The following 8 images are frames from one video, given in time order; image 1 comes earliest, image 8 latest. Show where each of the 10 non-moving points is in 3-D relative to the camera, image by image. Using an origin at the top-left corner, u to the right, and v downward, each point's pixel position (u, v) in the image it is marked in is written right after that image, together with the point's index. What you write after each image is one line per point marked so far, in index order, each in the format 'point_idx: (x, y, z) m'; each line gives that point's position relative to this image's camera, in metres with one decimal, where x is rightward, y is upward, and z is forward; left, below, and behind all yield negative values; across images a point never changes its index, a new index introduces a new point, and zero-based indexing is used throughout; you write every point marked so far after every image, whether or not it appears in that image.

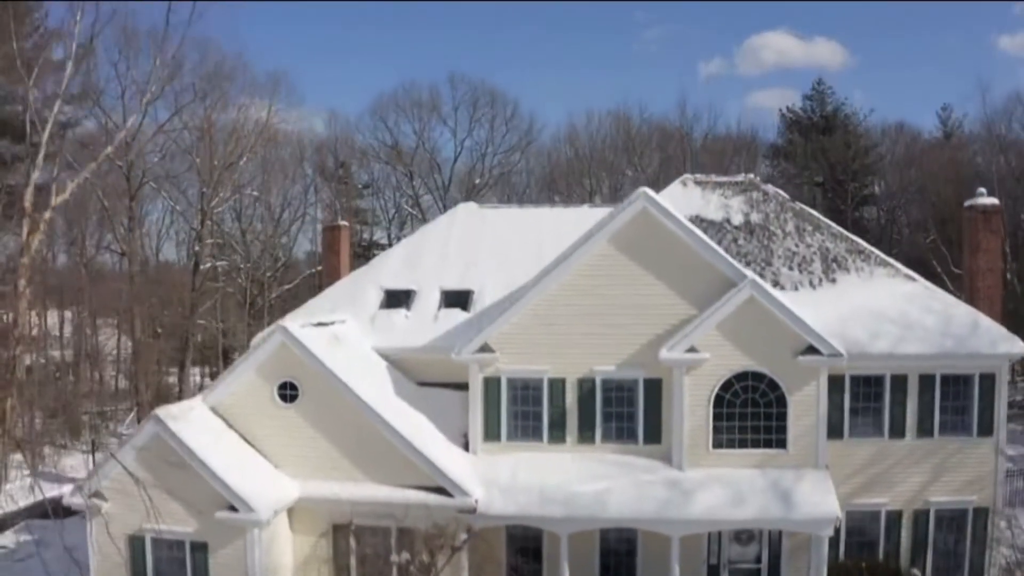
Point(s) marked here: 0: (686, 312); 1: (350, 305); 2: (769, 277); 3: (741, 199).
0: (+2.6, -0.5, +15.5) m
1: (-3.0, -0.3, +18.9) m
2: (+4.3, +0.2, +17.0) m
3: (+4.4, +1.7, +19.0) m
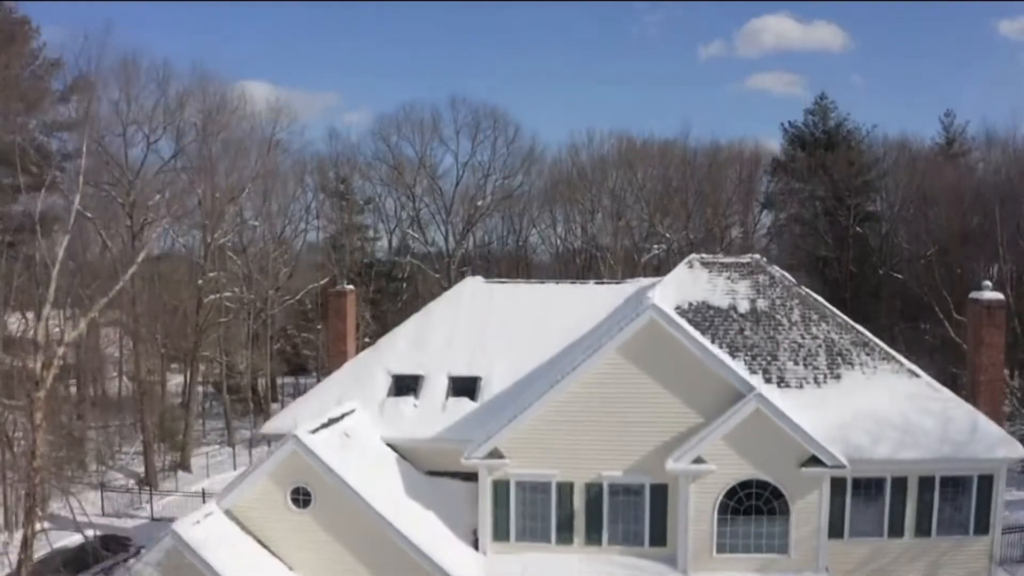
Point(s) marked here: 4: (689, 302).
0: (+2.8, -2.1, +15.8) m
1: (-2.9, -2.0, +19.2) m
2: (+4.5, -1.4, +17.3) m
3: (+4.5, +0.1, +19.3) m
4: (+3.3, -0.1, +18.9) m
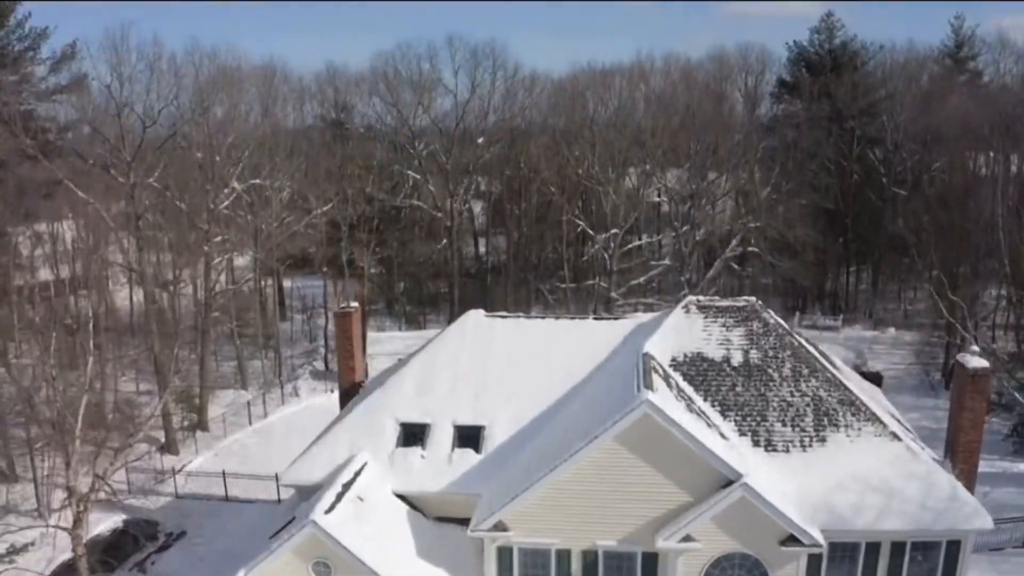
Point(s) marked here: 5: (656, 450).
0: (+2.8, -3.6, +16.9) m
1: (-2.9, -3.0, +20.3) m
2: (+4.5, -2.6, +18.3) m
3: (+4.5, -0.9, +20.1) m
4: (+3.4, -1.2, +19.7) m
5: (+2.3, -2.7, +16.6) m
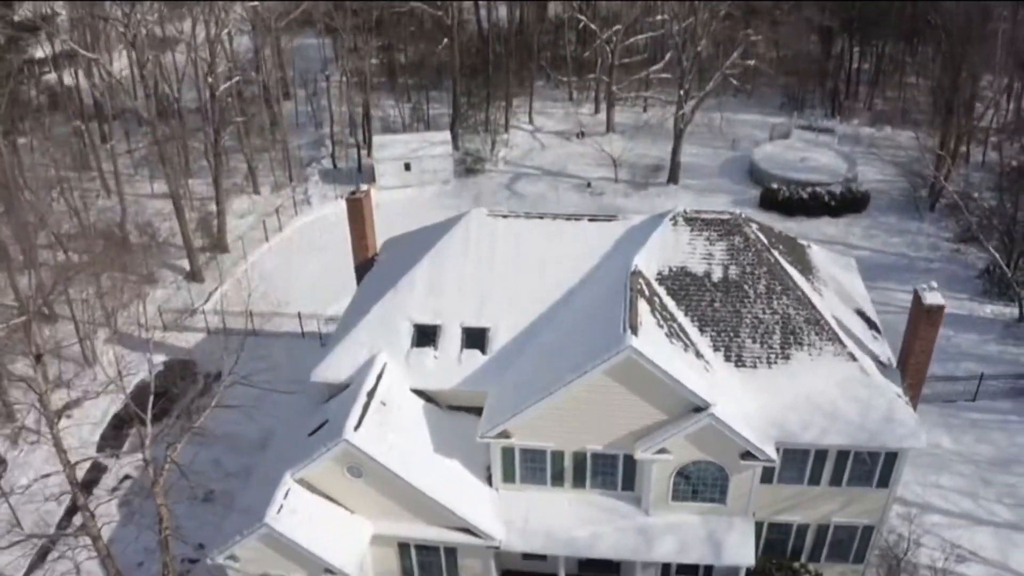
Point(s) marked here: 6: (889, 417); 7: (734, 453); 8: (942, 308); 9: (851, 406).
0: (+2.8, -2.5, +19.6) m
1: (-2.8, -1.2, +22.8) m
2: (+4.5, -1.3, +20.7) m
3: (+4.6, +0.9, +22.0) m
4: (+3.4, +0.5, +21.7) m
5: (+2.4, -1.7, +19.1) m
6: (+7.4, -2.5, +19.7) m
7: (+4.3, -3.2, +19.7) m
8: (+8.4, -0.4, +19.7) m
9: (+6.6, -2.3, +20.0) m
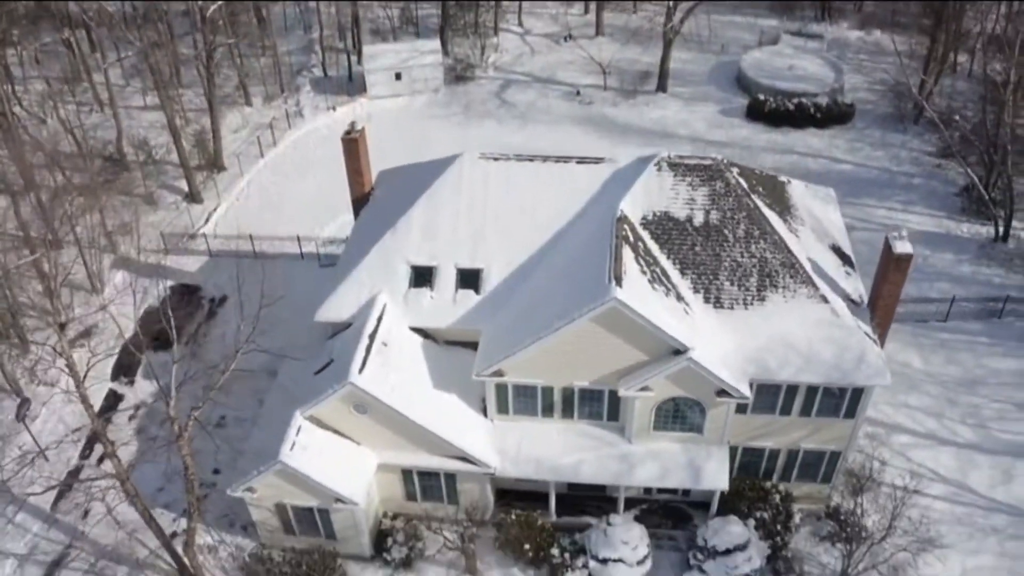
0: (+2.7, -1.5, +21.1) m
1: (-3.0, +0.1, +24.1) m
2: (+4.4, -0.1, +22.1) m
3: (+4.4, +2.2, +23.1) m
4: (+3.2, +1.7, +22.9) m
5: (+2.2, -0.8, +20.5) m
6: (+7.2, -1.4, +21.3) m
7: (+4.1, -2.1, +21.2) m
8: (+8.2, +0.7, +21.0) m
9: (+6.5, -1.2, +21.5) m
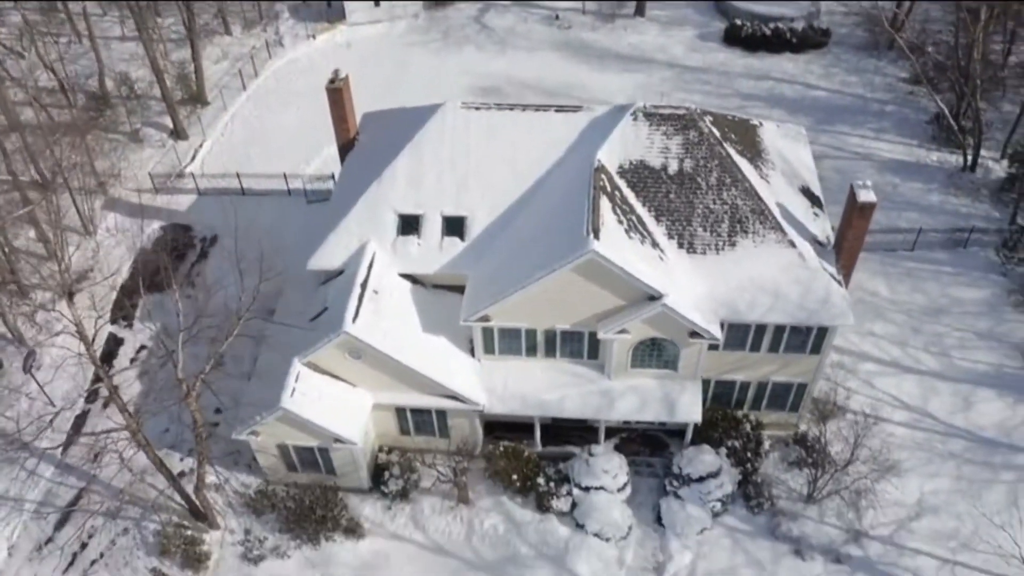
0: (+2.4, -0.4, +22.4) m
1: (-3.4, +1.4, +25.1) m
2: (+4.0, +1.1, +23.3) m
3: (+4.0, +3.5, +24.0) m
4: (+2.8, +3.0, +23.9) m
5: (+1.9, +0.3, +21.7) m
6: (+6.9, -0.2, +22.6) m
7: (+3.8, -1.0, +22.6) m
8: (+7.9, +1.9, +22.1) m
9: (+6.2, 0.0, +22.8) m
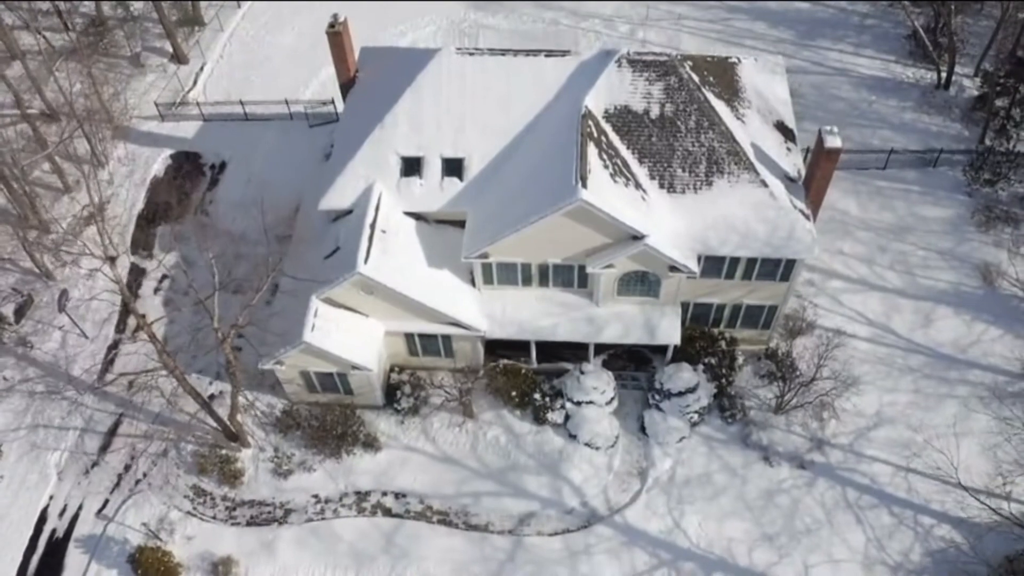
0: (+2.3, +1.1, +24.7) m
1: (-3.5, +3.1, +27.1) m
2: (+3.9, +2.7, +25.4) m
3: (+3.8, +5.1, +25.9) m
4: (+2.6, +4.6, +25.7) m
5: (+1.8, +1.6, +23.9) m
6: (+6.8, +1.4, +24.9) m
7: (+3.8, +0.5, +24.9) m
8: (+7.7, +3.4, +24.2) m
9: (+6.1, +1.6, +25.0) m
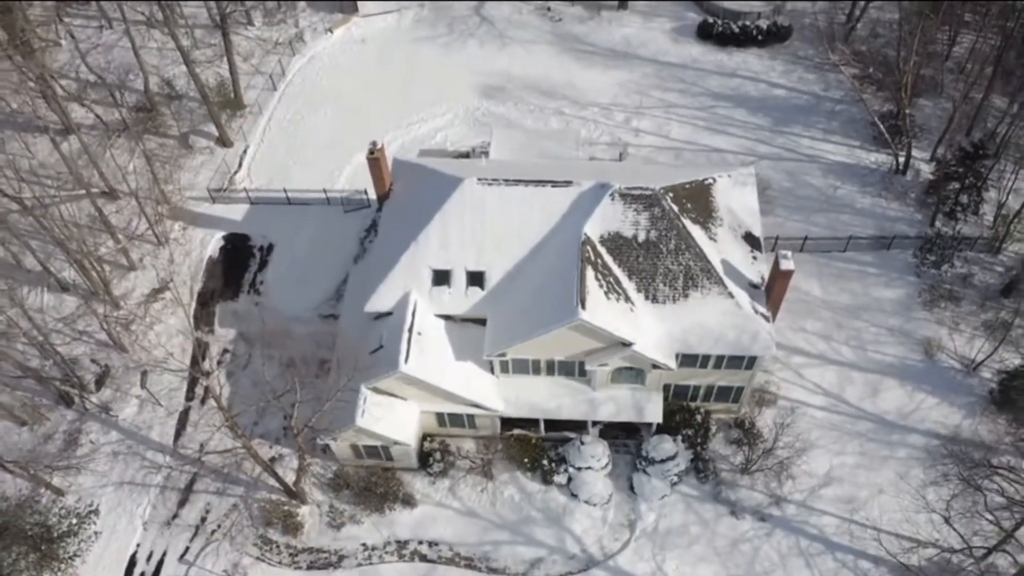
0: (+2.7, -1.7, +30.7) m
1: (-3.2, +0.2, +33.2) m
2: (+4.3, -0.1, +31.5) m
3: (+4.2, +2.3, +32.0) m
4: (+3.0, +1.8, +31.8) m
5: (+2.2, -1.2, +30.0) m
6: (+7.2, -1.4, +30.9) m
7: (+4.1, -2.3, +31.0) m
8: (+8.1, +0.6, +30.2) m
9: (+6.4, -1.2, +31.1) m
